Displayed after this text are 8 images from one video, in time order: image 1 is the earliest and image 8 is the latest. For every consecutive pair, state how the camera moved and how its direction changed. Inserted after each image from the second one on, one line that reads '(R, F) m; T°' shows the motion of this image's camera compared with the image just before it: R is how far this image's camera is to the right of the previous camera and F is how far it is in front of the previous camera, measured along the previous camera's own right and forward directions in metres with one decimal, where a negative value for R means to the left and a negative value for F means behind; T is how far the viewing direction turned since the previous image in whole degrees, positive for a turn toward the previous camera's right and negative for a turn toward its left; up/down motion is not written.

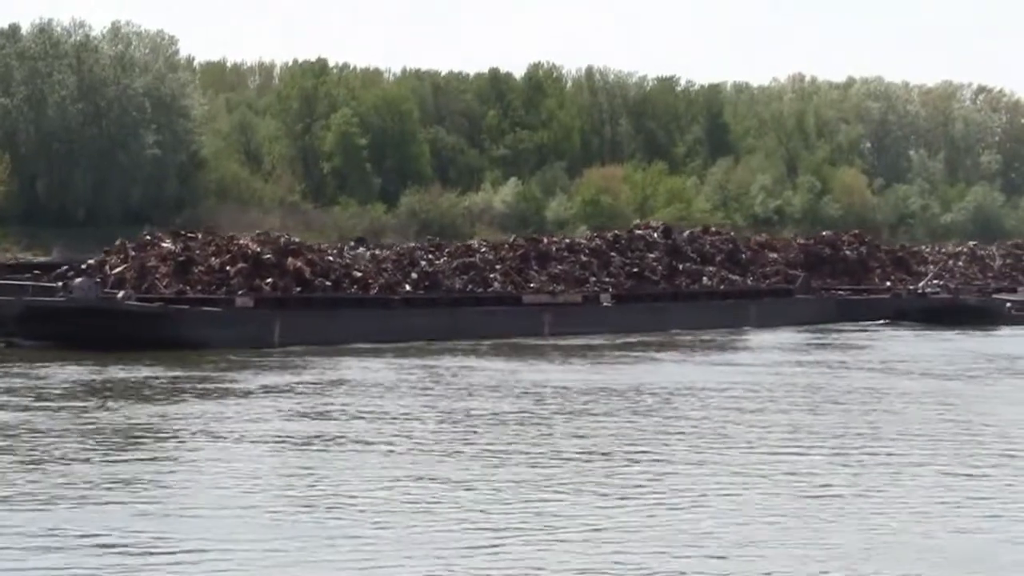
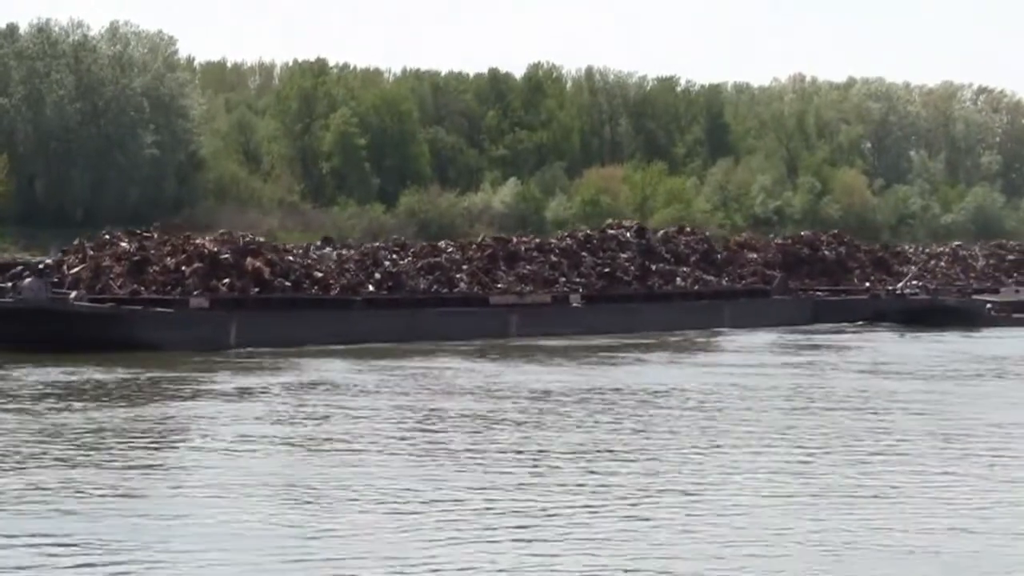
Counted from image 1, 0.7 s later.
(+0.2, +0.1) m; 0°
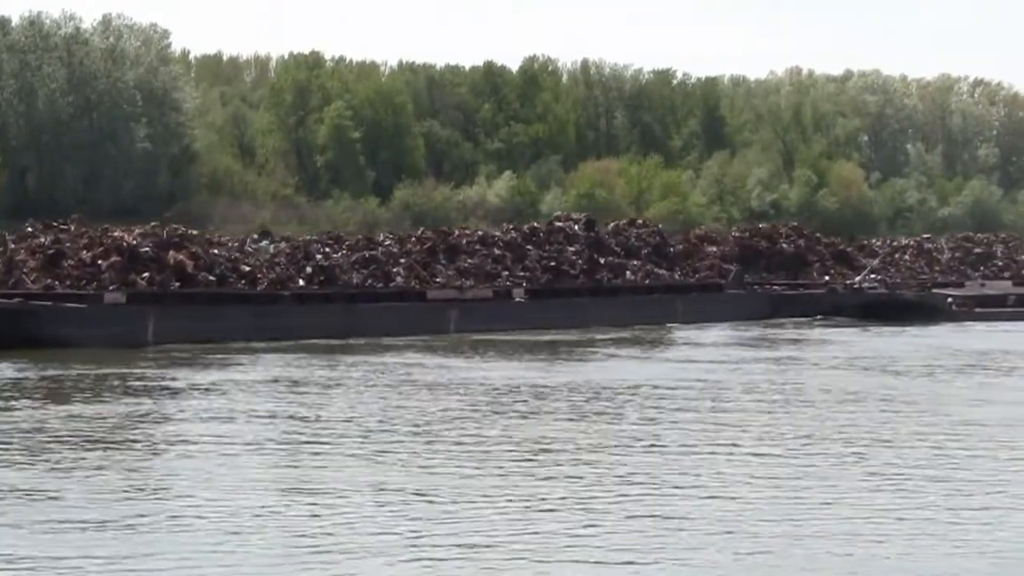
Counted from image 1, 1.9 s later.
(+0.3, +0.2) m; 0°
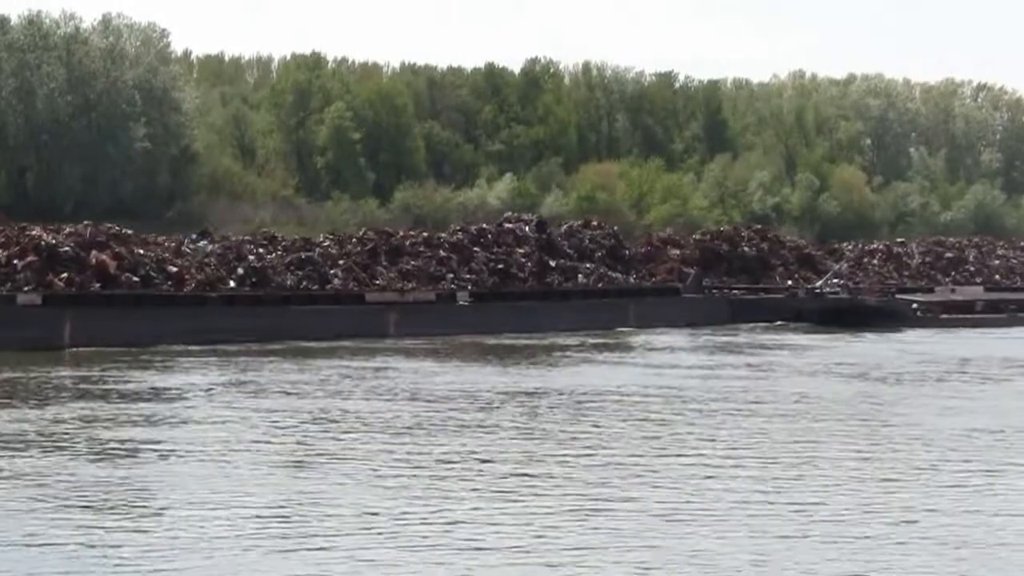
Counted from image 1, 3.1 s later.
(+0.3, +0.3) m; 0°
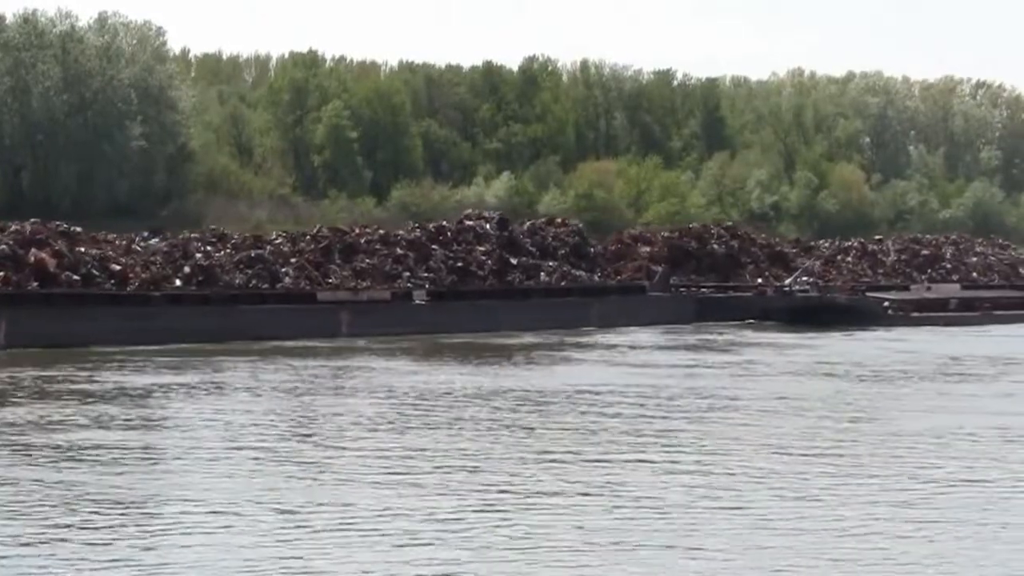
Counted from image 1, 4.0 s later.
(+0.2, +0.2) m; 0°
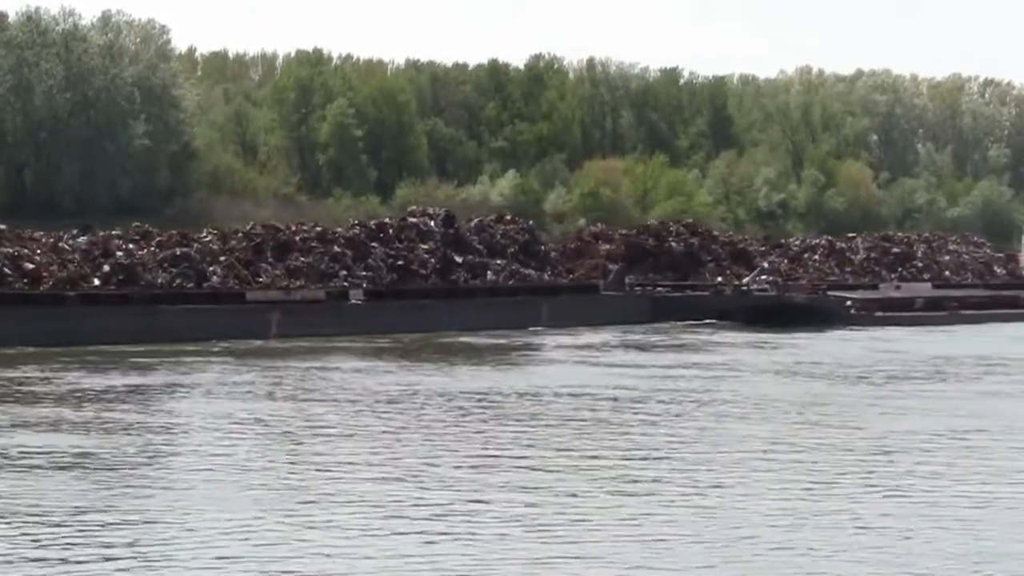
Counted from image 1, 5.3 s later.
(+0.3, +0.3) m; 0°
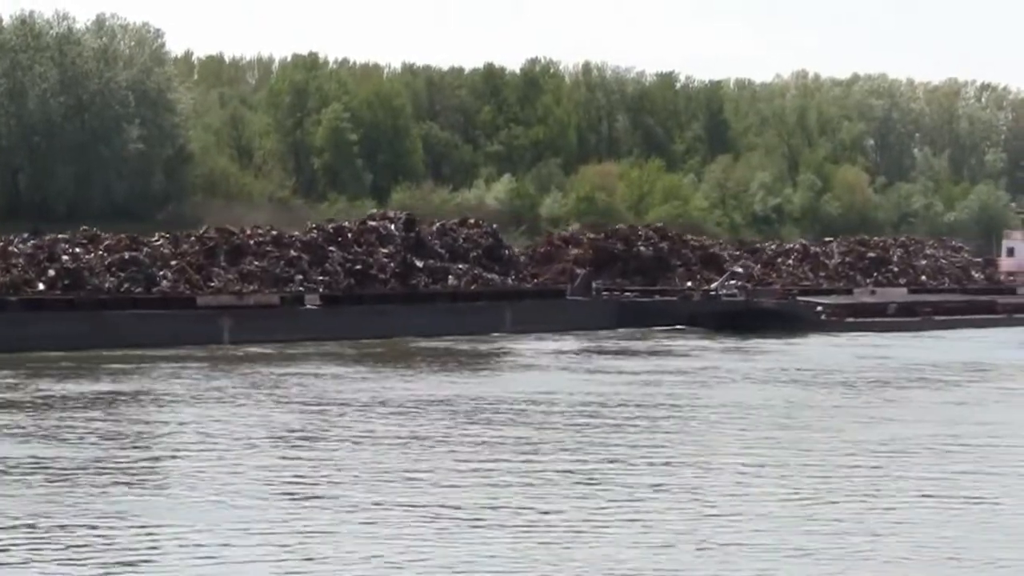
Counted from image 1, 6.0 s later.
(+0.2, +0.2) m; 0°
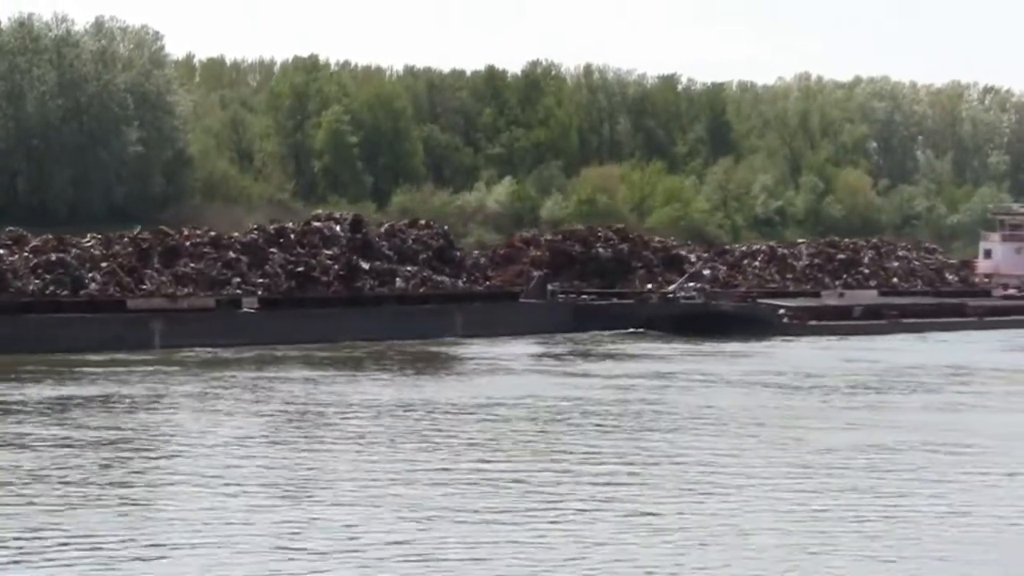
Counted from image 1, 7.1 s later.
(+0.3, +0.2) m; 0°
